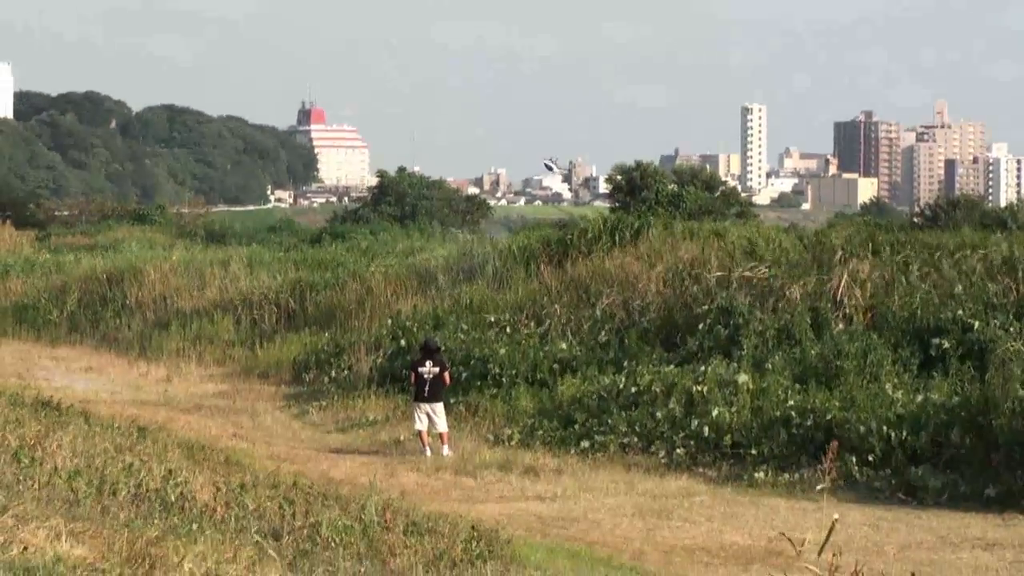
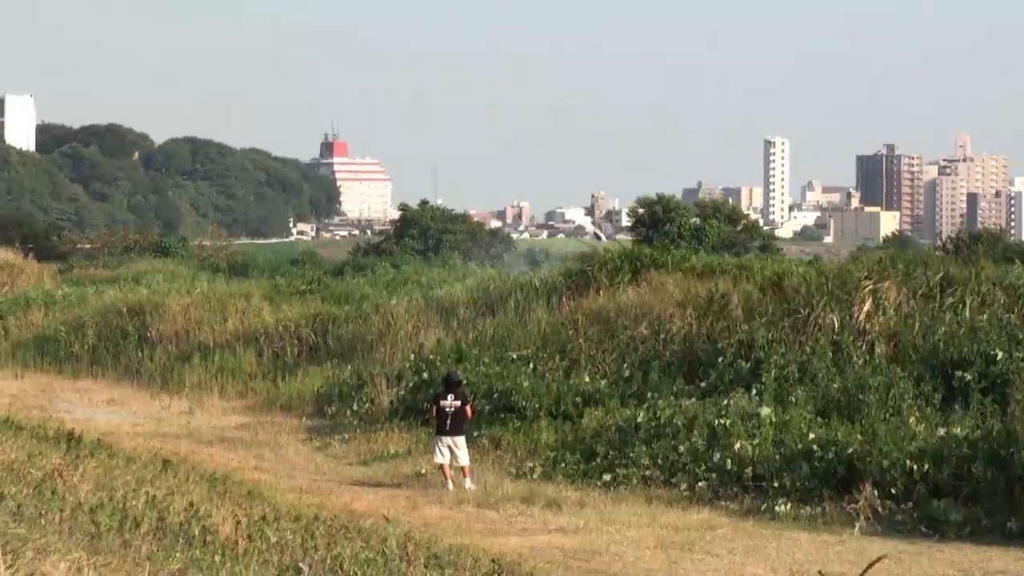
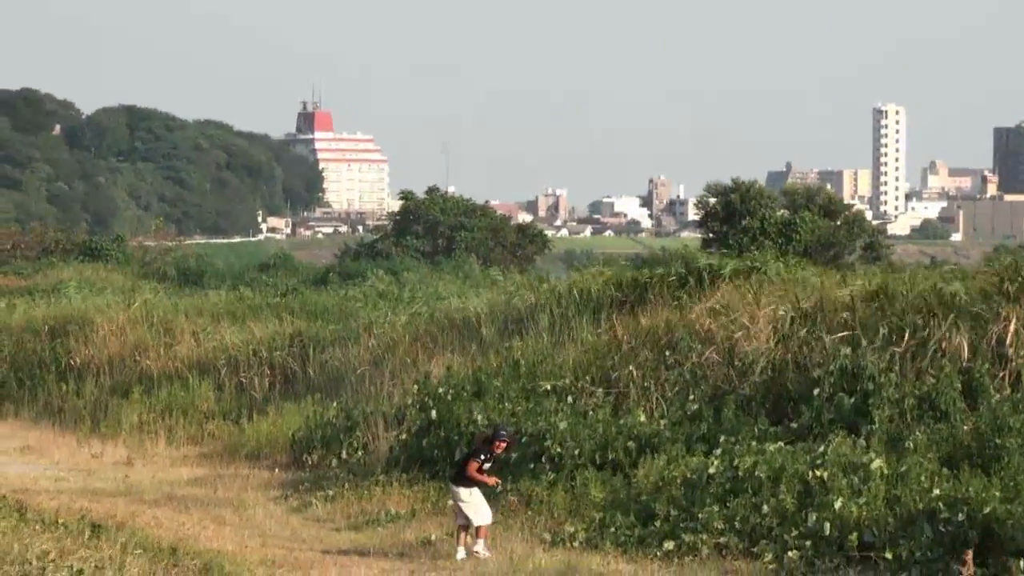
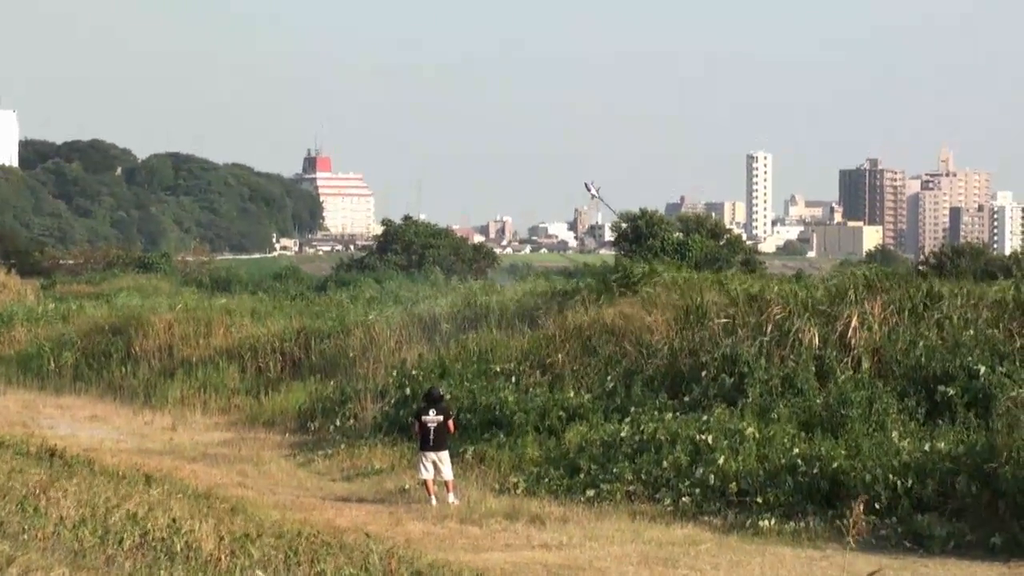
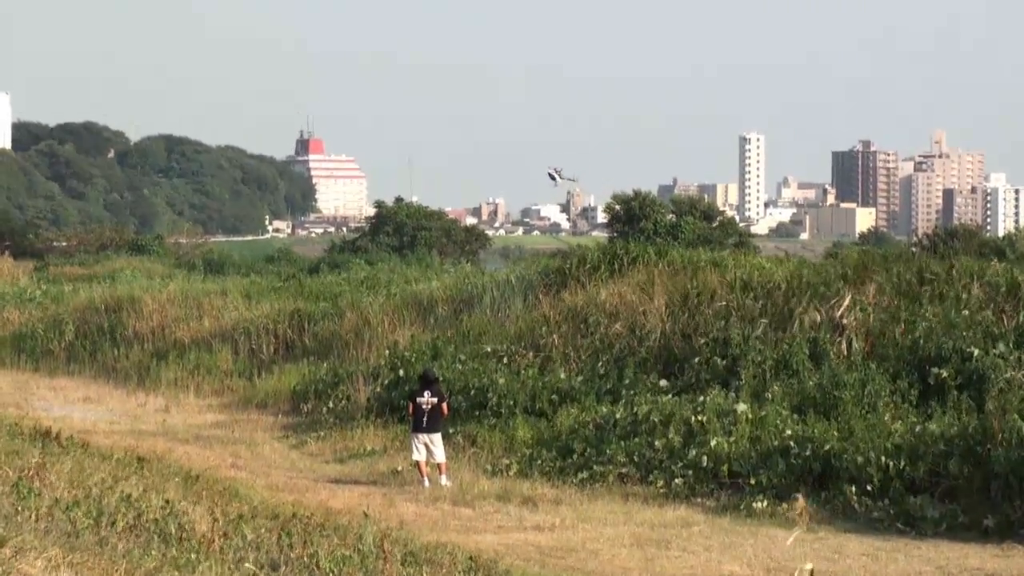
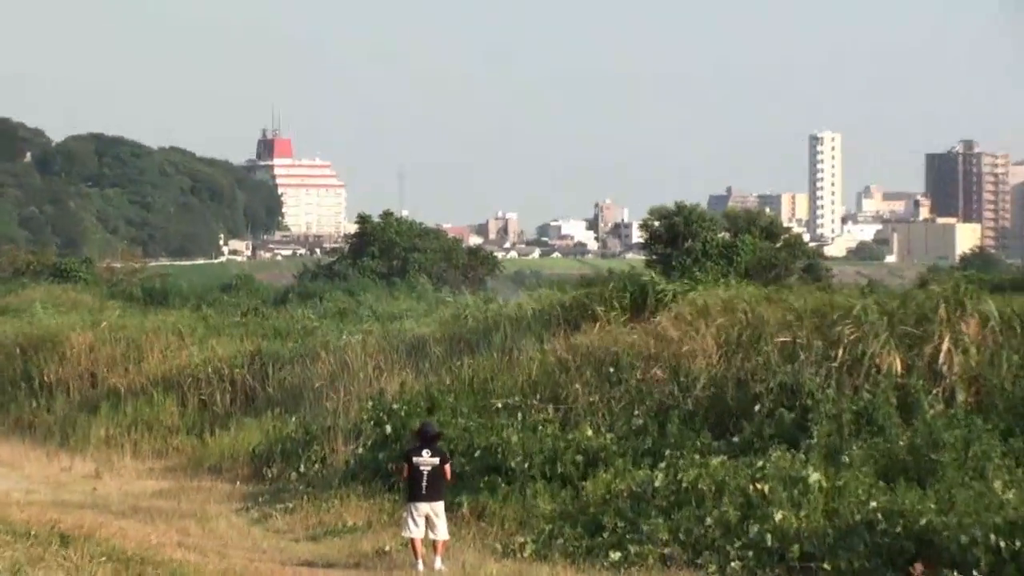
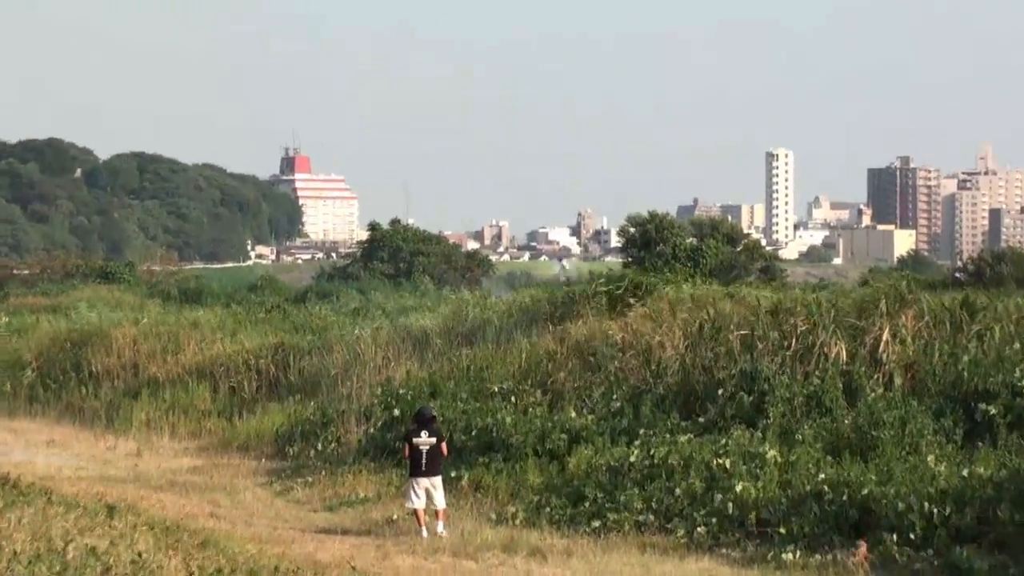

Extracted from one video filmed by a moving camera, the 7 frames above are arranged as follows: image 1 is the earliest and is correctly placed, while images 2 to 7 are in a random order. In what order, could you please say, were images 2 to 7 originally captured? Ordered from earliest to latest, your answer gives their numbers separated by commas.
5, 2, 4, 7, 6, 3
